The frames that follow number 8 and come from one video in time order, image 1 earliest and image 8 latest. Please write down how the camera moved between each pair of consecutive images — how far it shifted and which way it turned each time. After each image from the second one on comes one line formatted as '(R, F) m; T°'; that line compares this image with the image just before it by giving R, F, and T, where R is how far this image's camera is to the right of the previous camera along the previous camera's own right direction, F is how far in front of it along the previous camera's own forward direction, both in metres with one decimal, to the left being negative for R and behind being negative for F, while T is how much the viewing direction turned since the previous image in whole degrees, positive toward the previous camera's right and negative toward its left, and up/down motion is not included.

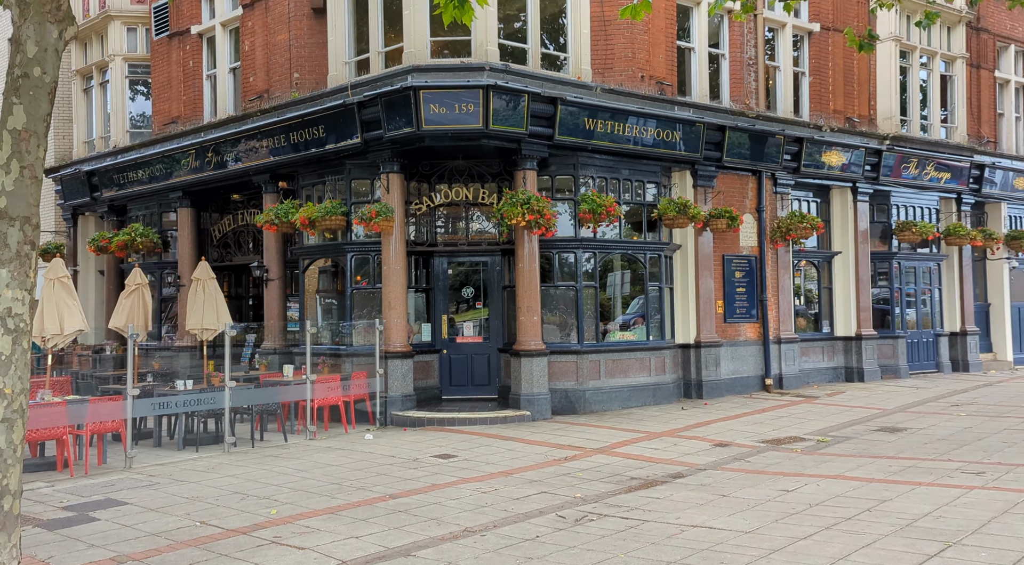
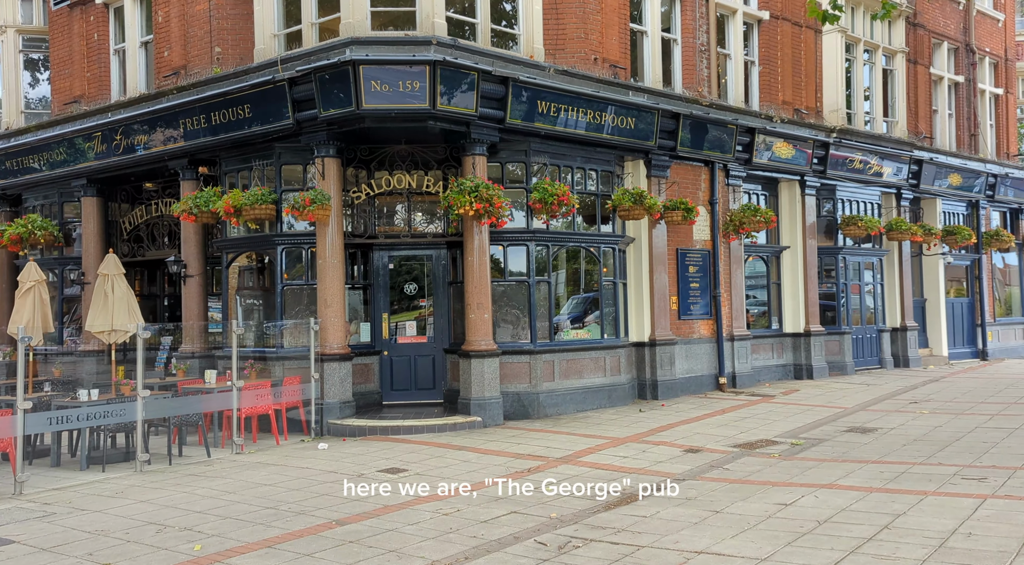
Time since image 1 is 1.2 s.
(-0.5, +1.1) m; +5°
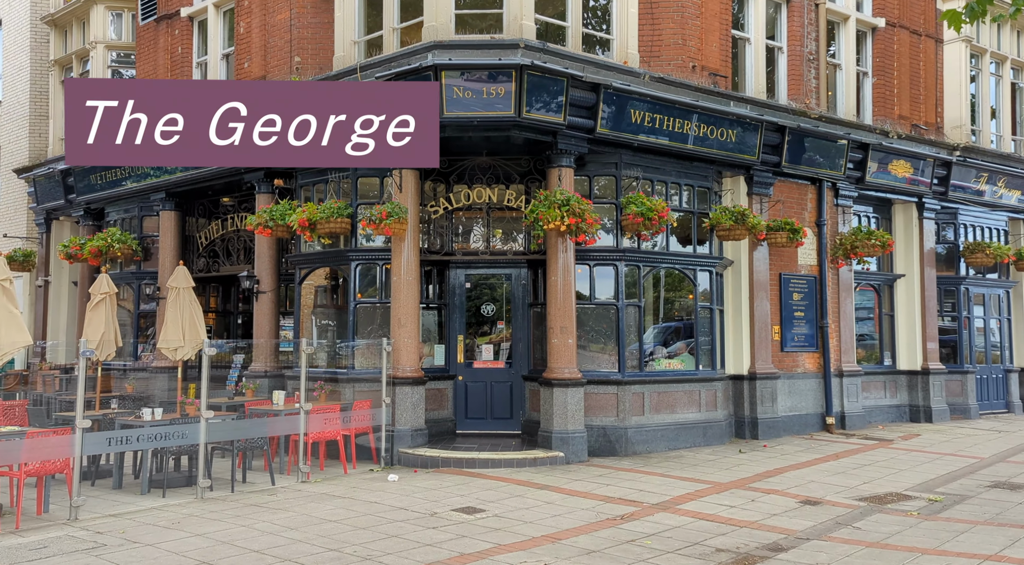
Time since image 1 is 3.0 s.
(-0.1, +1.0) m; -5°
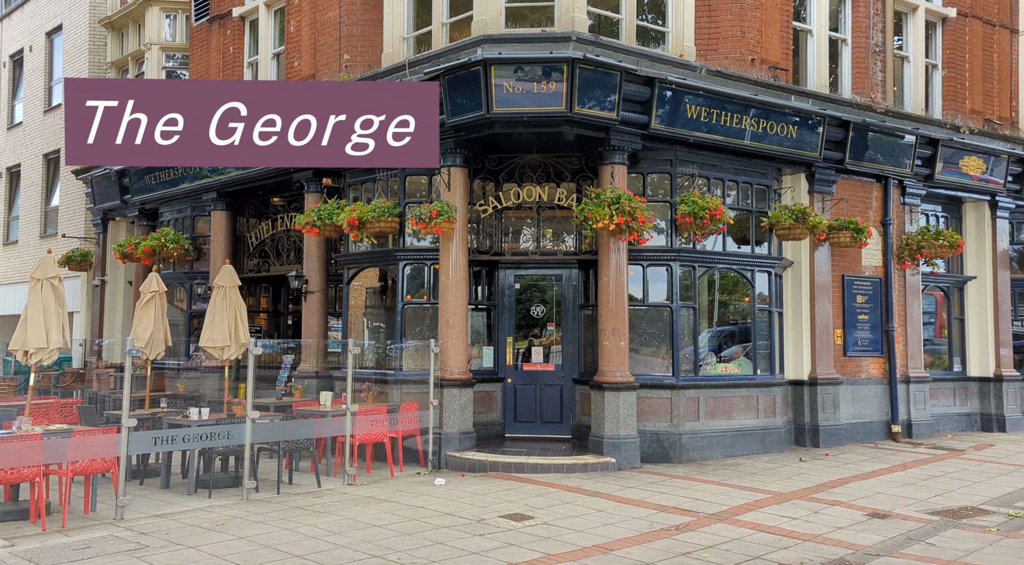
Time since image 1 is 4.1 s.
(0.0, +0.3) m; -3°
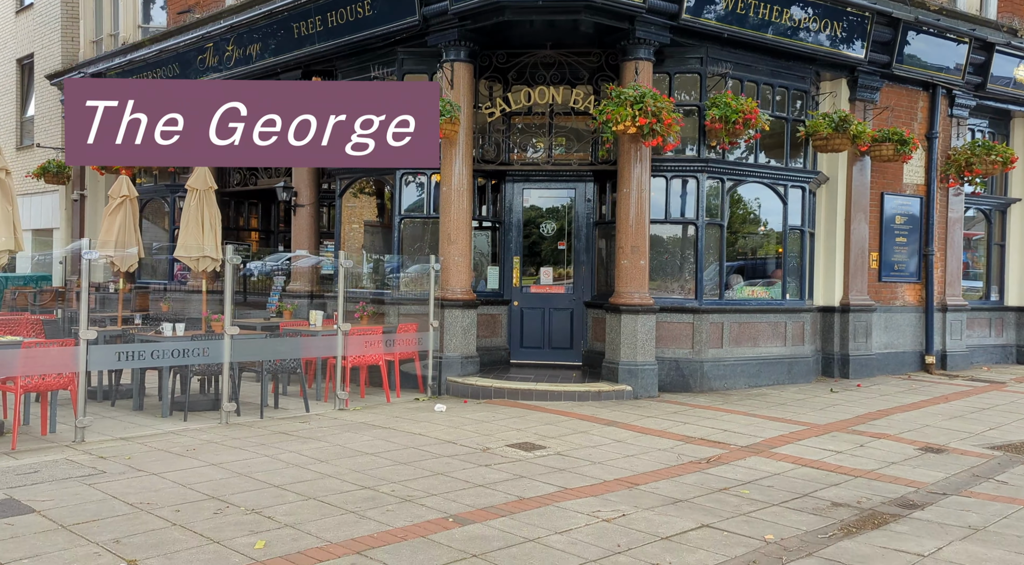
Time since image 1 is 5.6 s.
(-0.1, +1.1) m; 0°
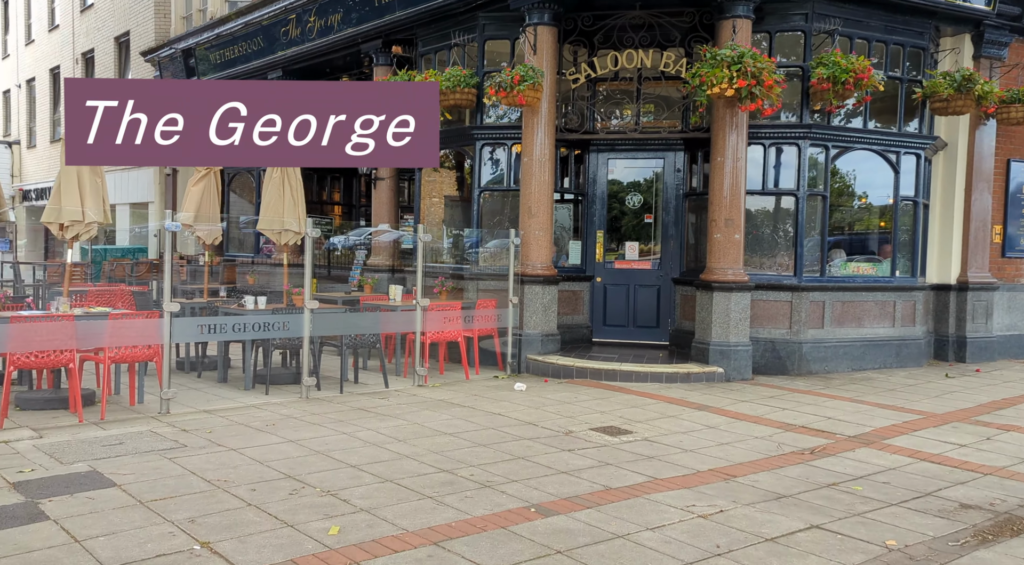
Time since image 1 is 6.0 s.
(0.0, +0.5) m; -5°
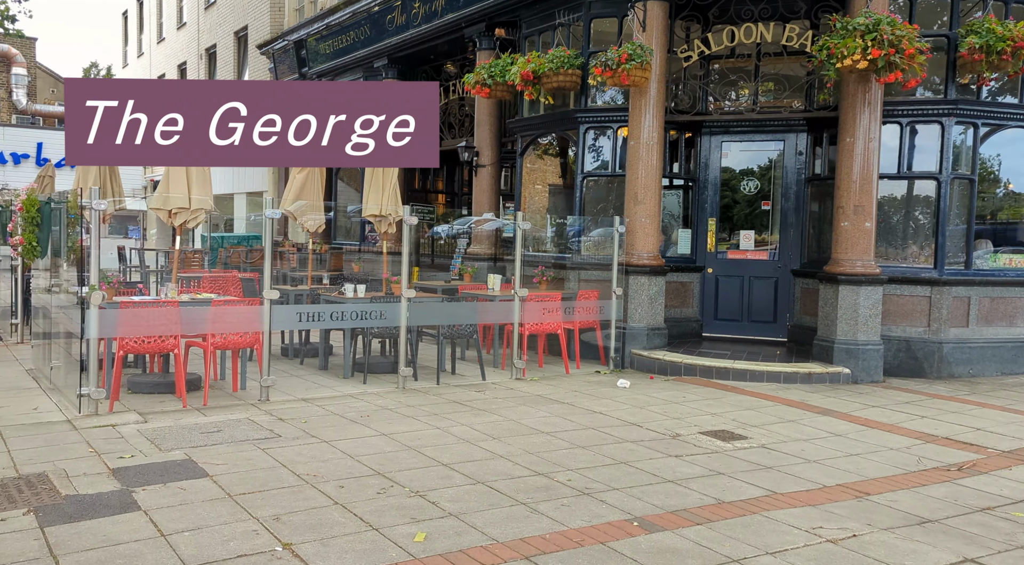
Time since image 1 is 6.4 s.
(0.0, +0.6) m; -6°
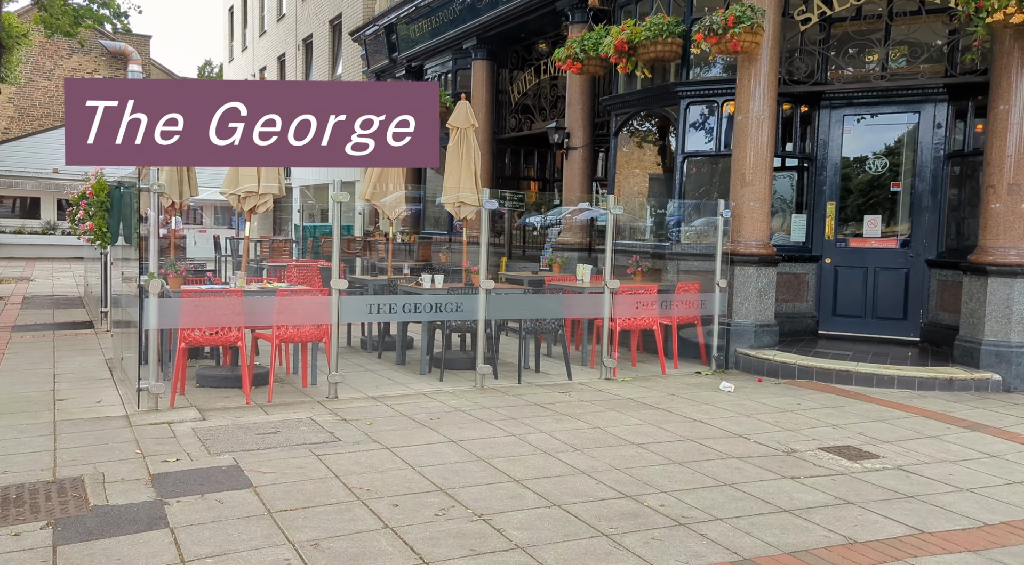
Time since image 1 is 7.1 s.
(+0.1, +1.0) m; -6°
